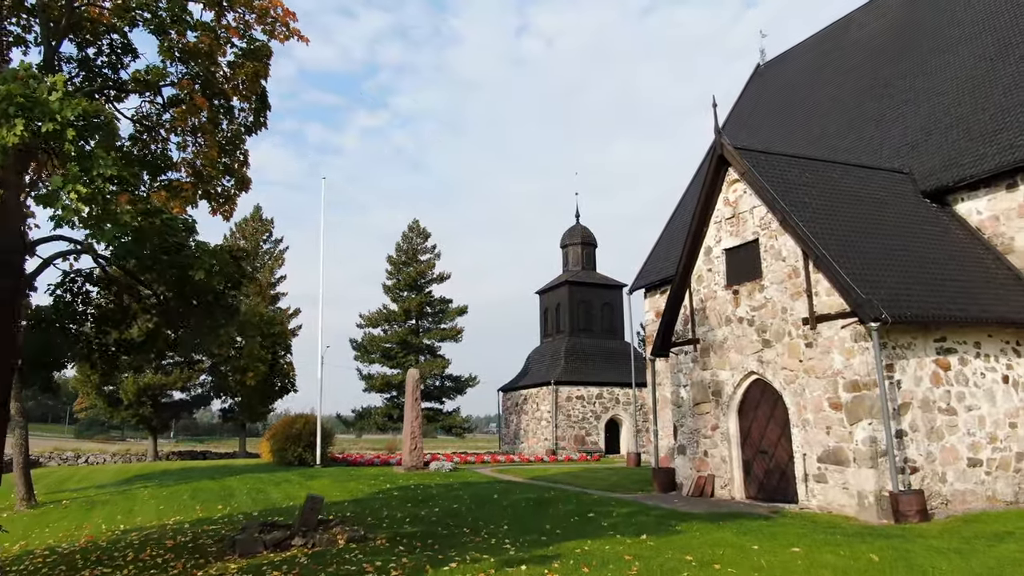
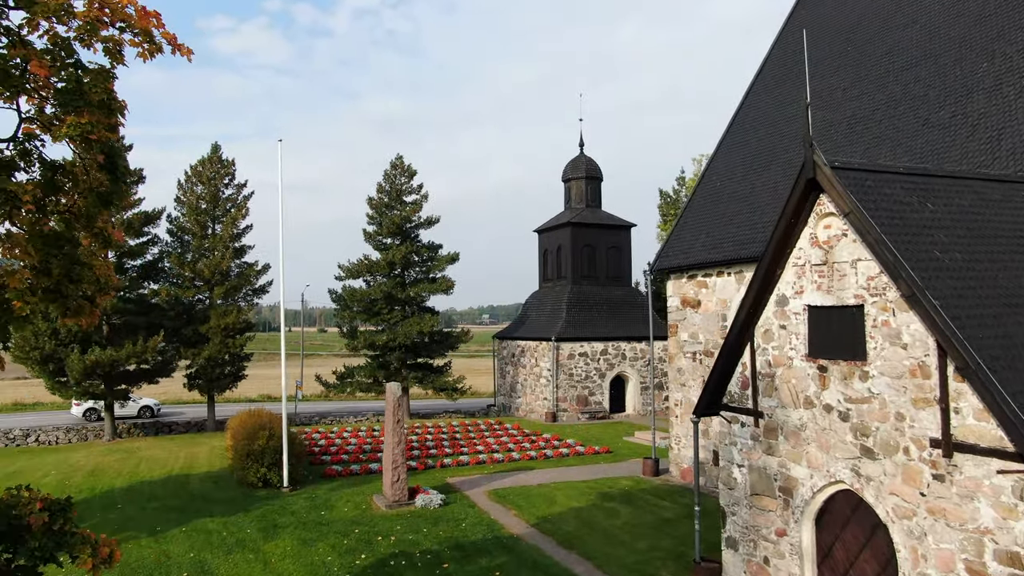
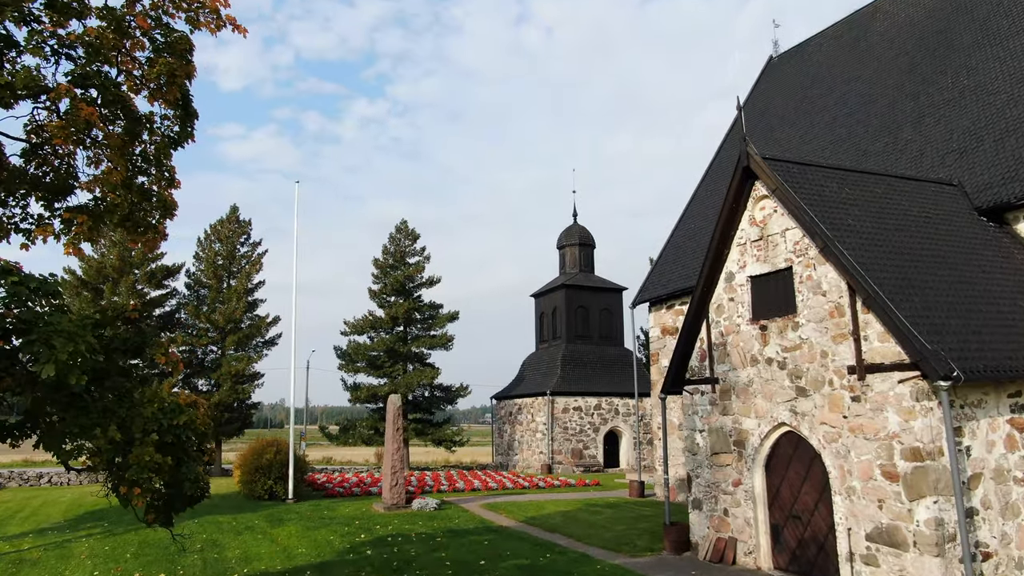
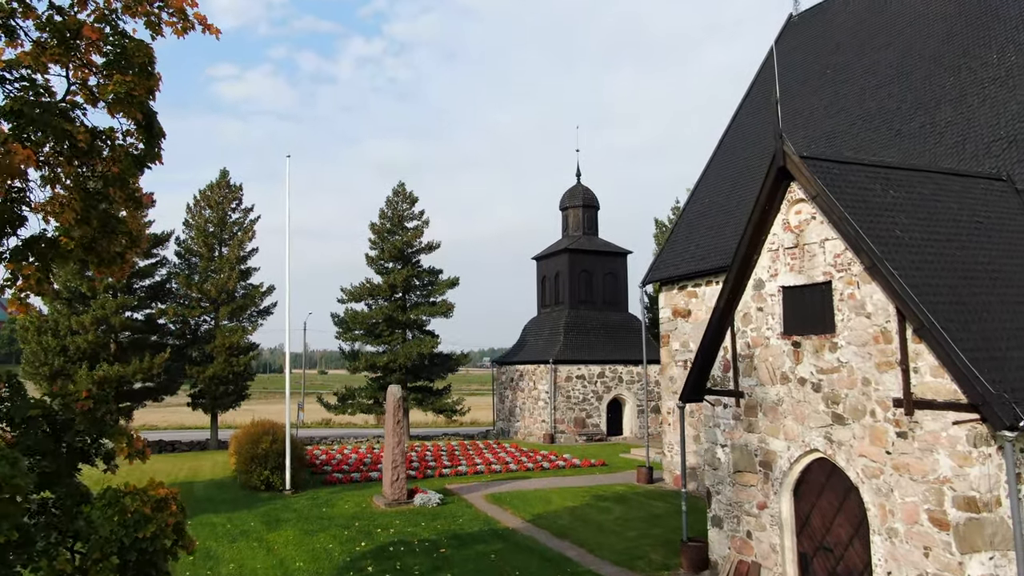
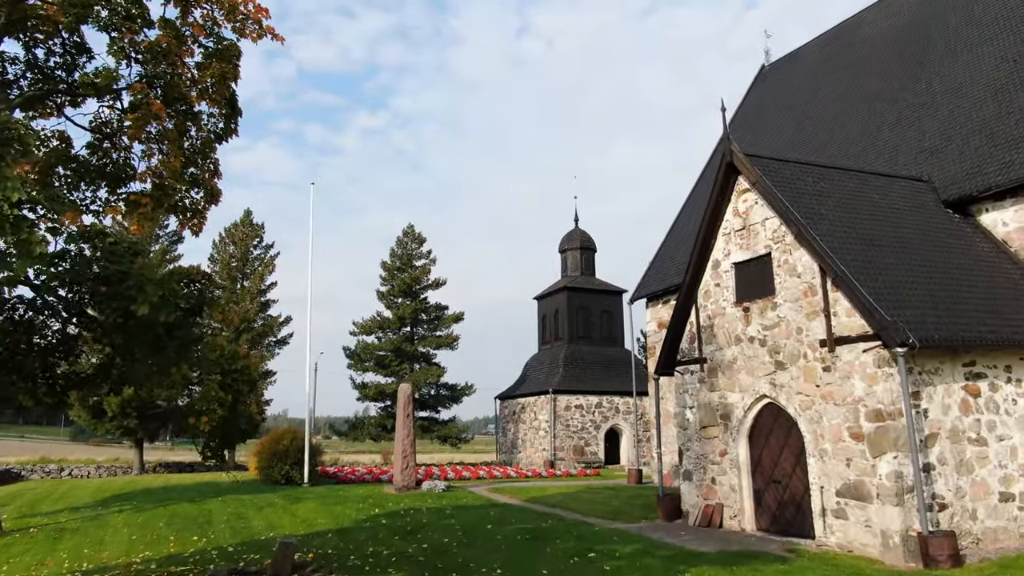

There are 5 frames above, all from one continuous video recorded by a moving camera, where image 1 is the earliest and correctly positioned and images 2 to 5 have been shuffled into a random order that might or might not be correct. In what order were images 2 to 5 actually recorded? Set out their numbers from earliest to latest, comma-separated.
5, 3, 4, 2
